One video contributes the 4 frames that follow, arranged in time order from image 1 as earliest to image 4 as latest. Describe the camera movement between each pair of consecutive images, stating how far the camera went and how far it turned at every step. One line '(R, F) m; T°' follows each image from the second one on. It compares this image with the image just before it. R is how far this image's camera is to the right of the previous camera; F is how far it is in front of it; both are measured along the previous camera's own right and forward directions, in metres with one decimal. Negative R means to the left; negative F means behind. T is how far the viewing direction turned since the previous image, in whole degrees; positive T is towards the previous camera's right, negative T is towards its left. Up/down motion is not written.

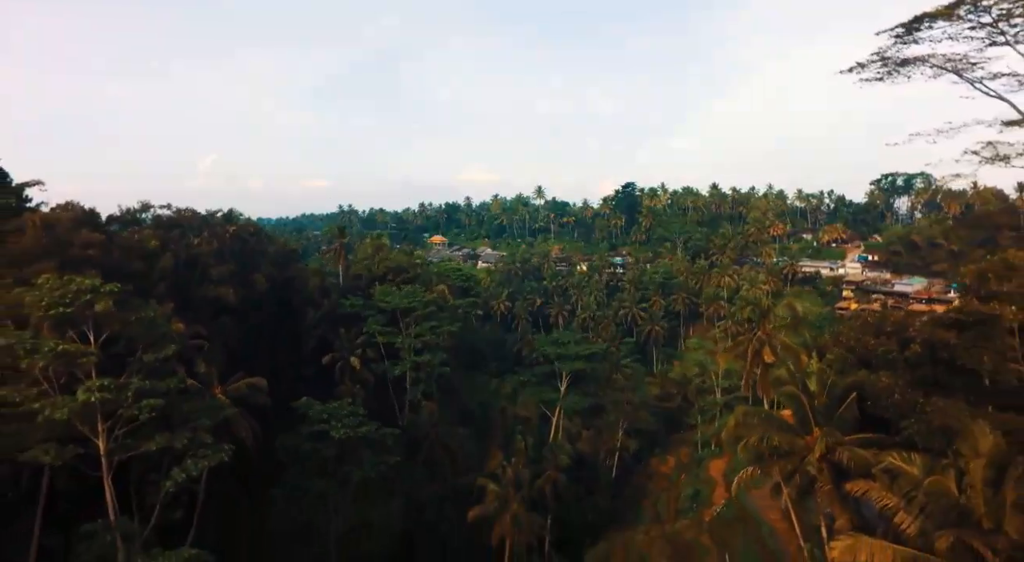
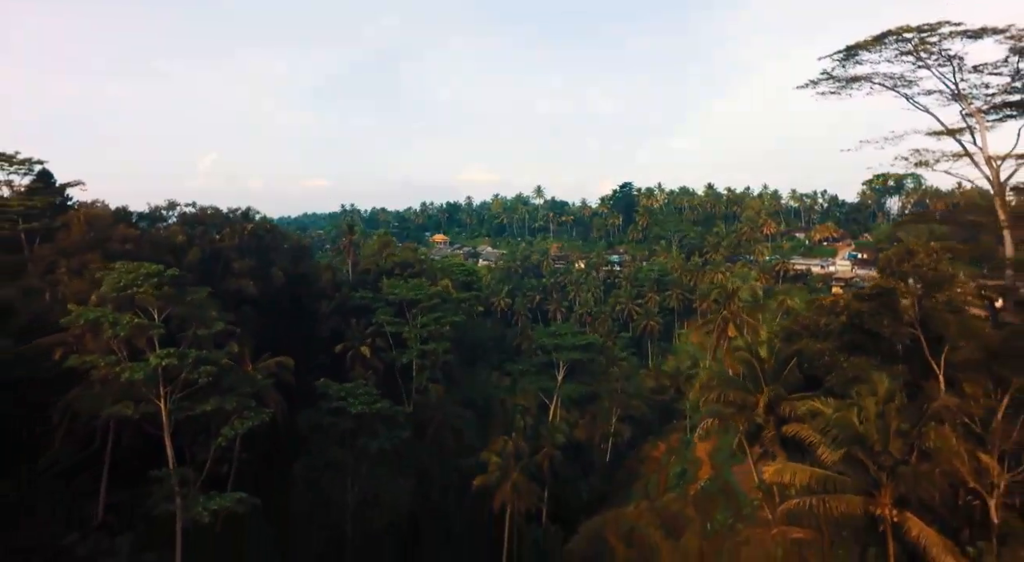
(0.0, -2.7) m; 0°
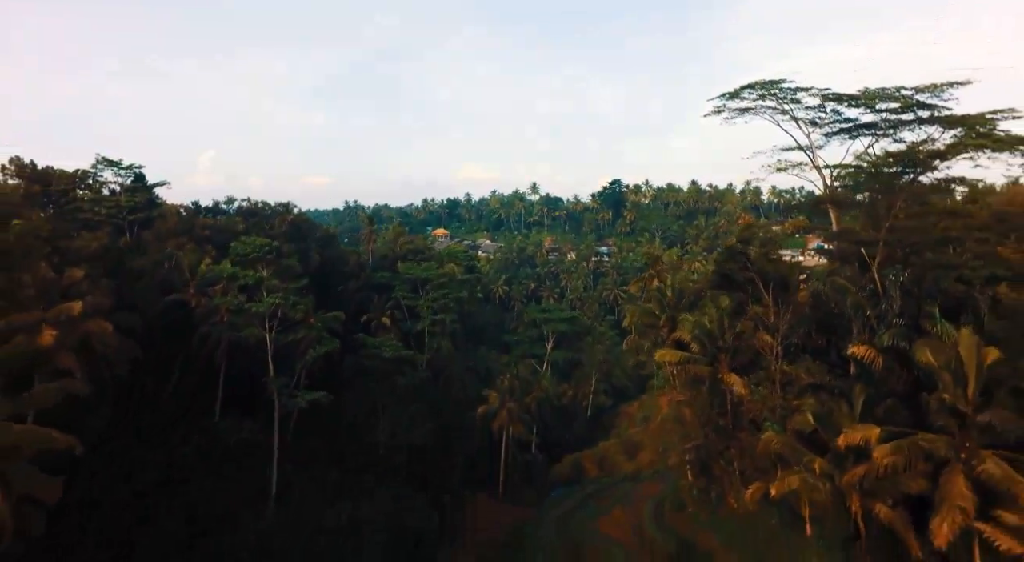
(+0.2, -8.6) m; 0°
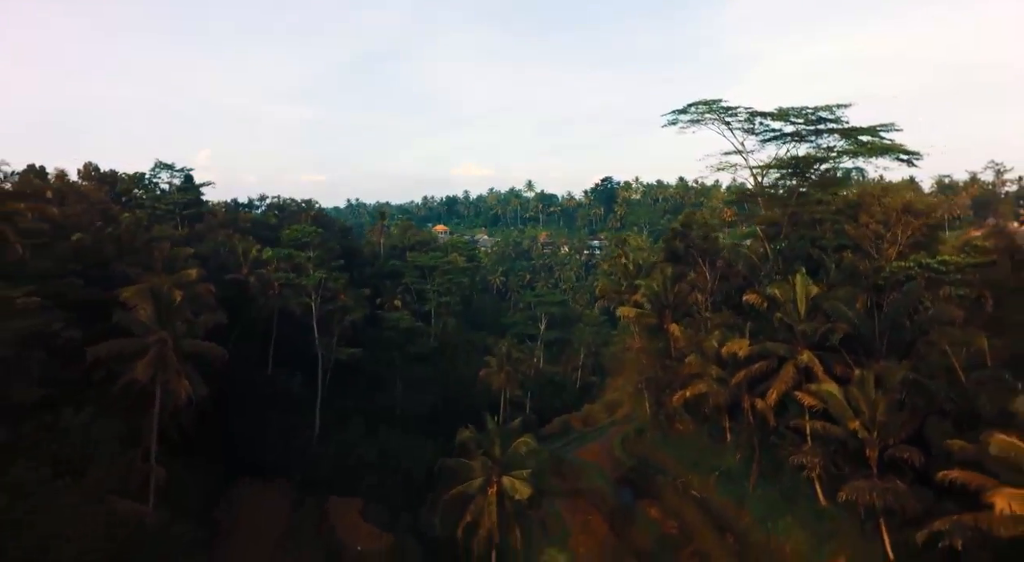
(+0.1, -6.7) m; 0°
